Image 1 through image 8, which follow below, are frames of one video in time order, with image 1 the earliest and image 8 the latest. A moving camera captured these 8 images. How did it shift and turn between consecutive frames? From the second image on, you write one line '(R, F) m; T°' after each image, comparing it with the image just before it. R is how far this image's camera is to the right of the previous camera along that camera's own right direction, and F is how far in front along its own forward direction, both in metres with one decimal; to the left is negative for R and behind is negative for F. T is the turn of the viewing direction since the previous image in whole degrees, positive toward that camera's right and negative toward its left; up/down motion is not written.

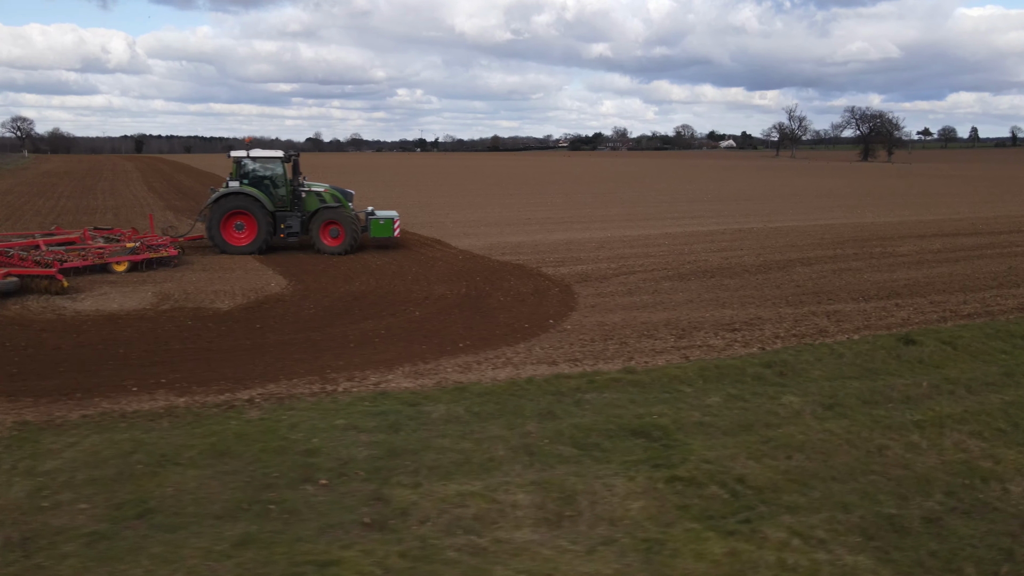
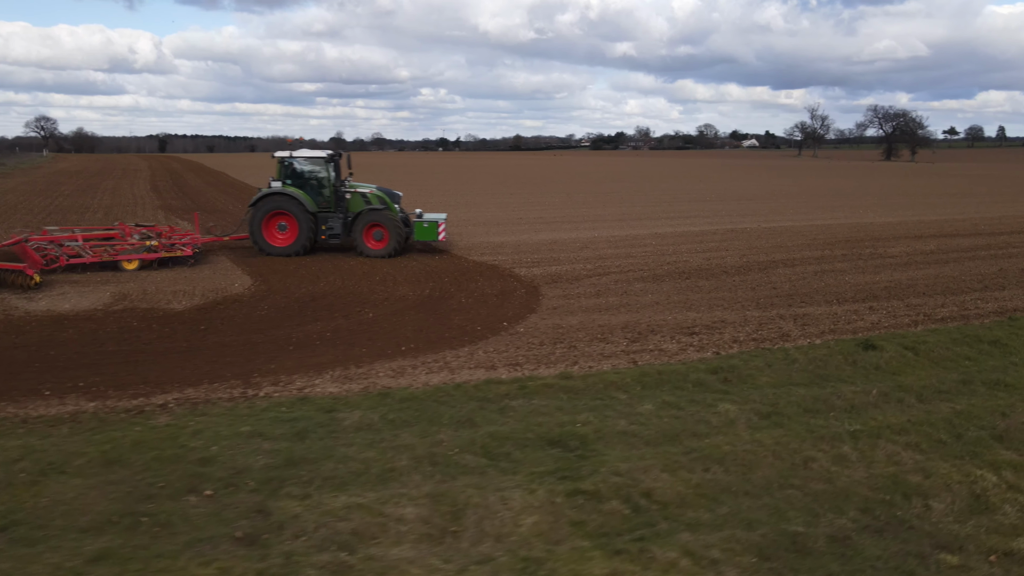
(+0.6, +0.2) m; -1°
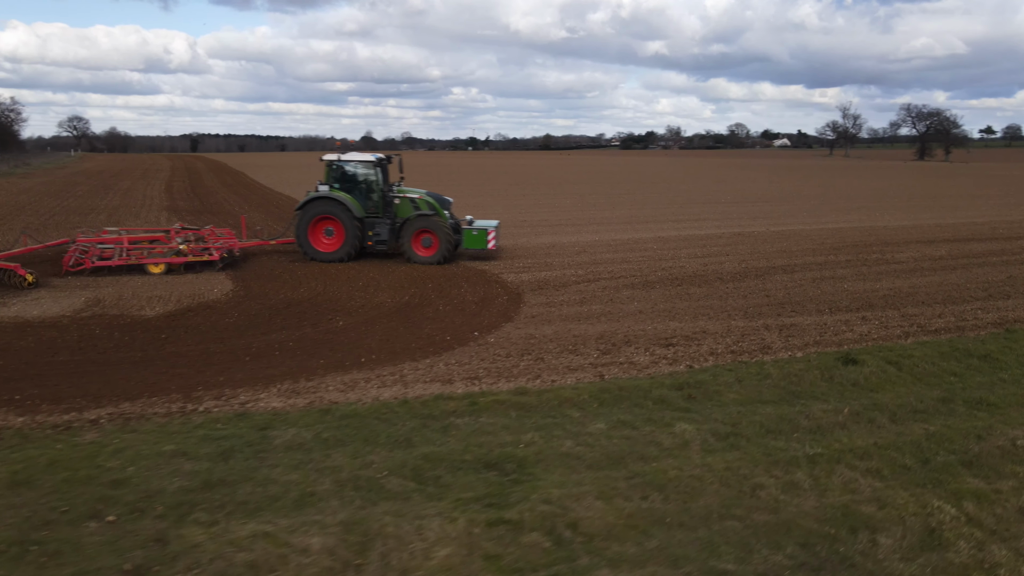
(+0.5, +0.3) m; -2°
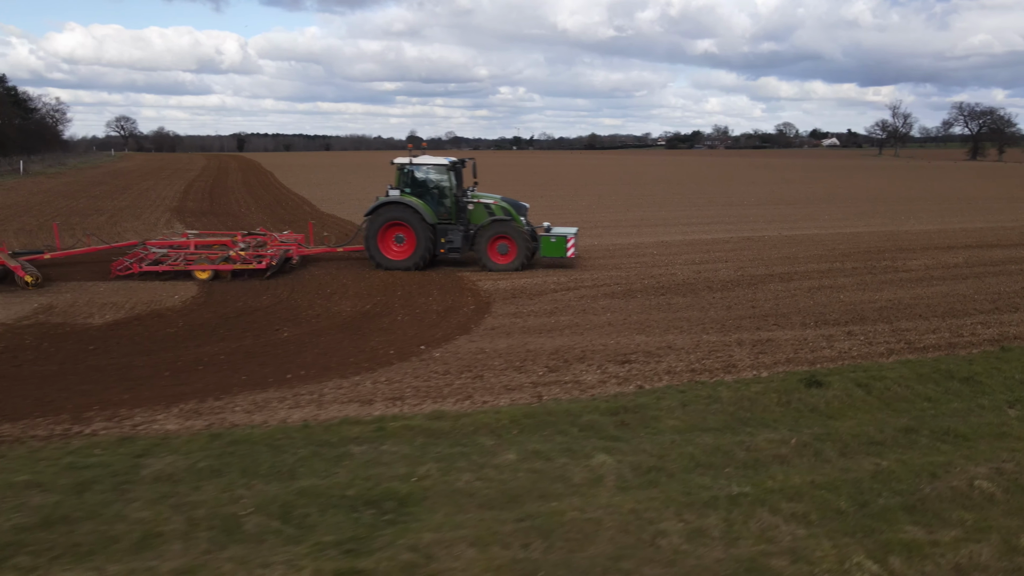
(+0.8, +0.5) m; -3°
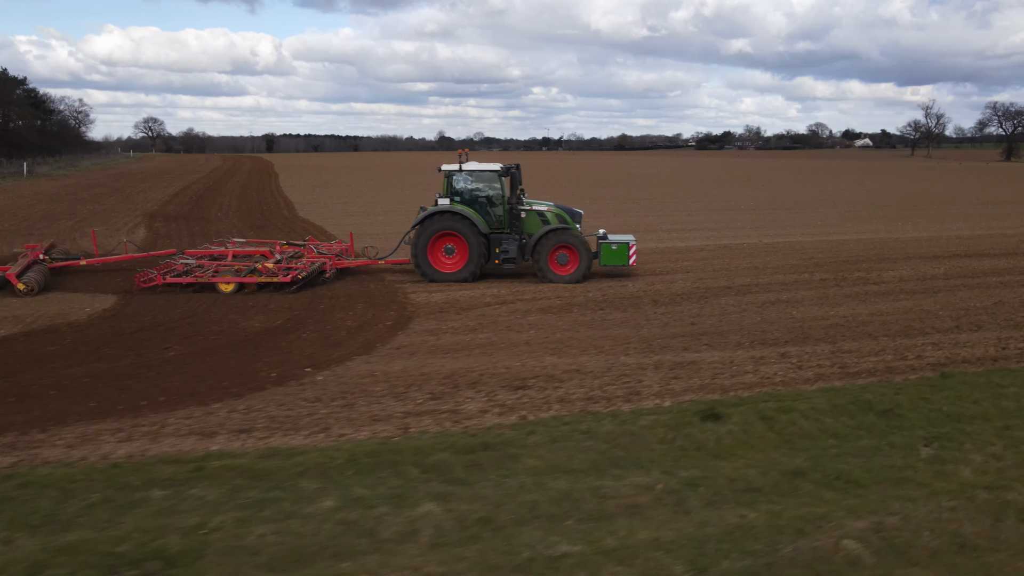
(+1.0, +0.6) m; -2°
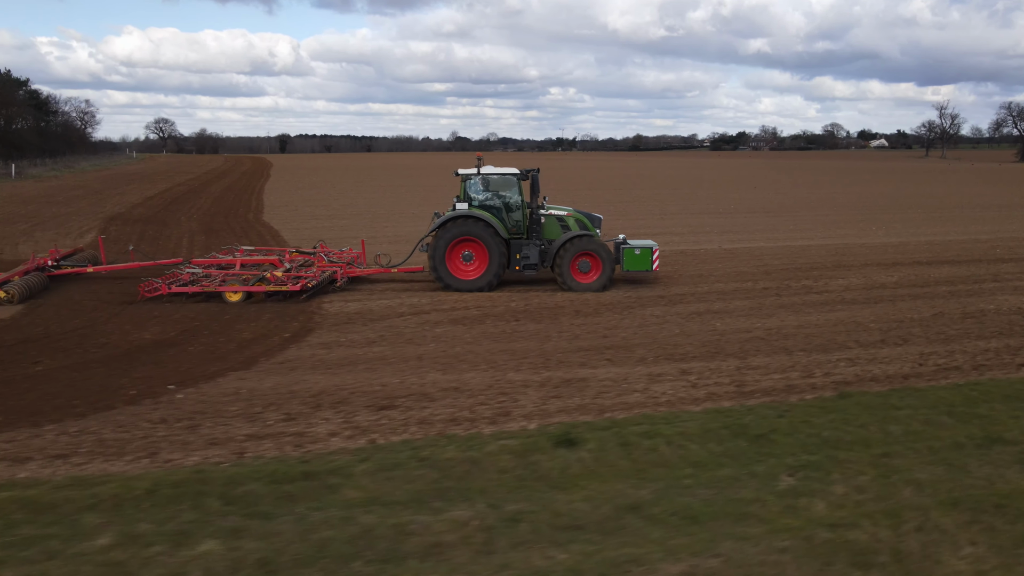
(+1.0, +0.4) m; -1°
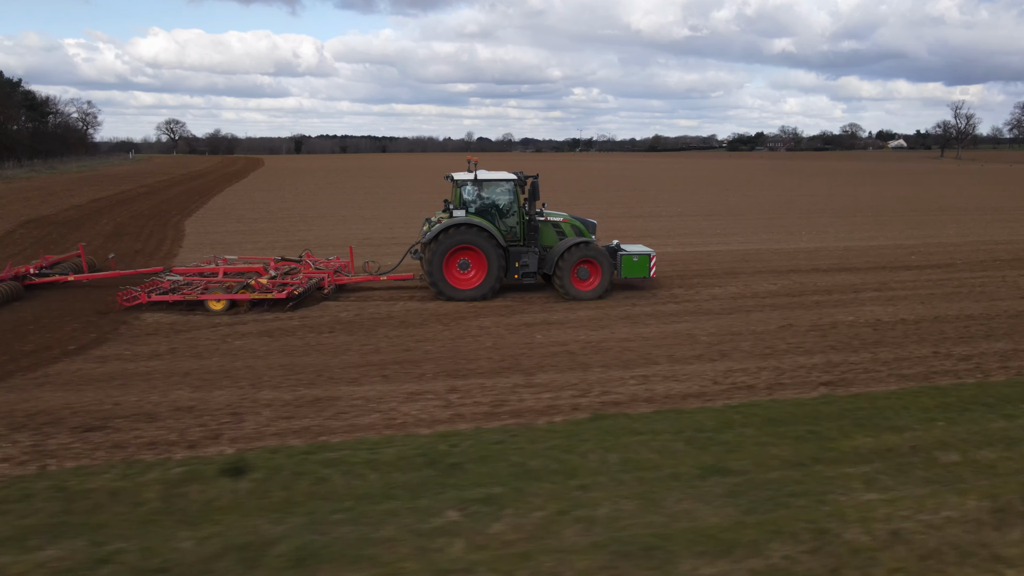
(+2.0, +0.4) m; -1°
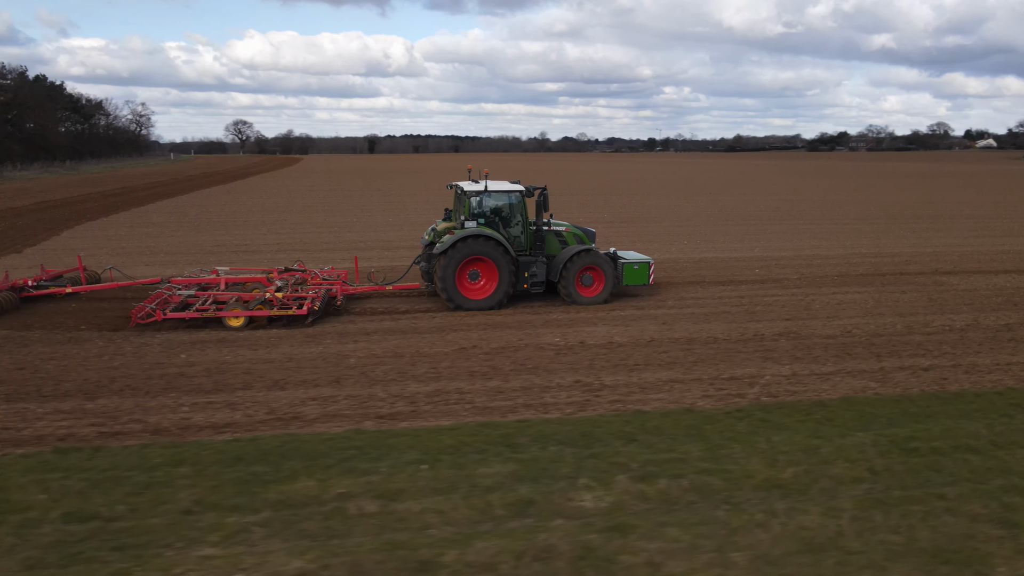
(+3.9, +0.6) m; -5°
